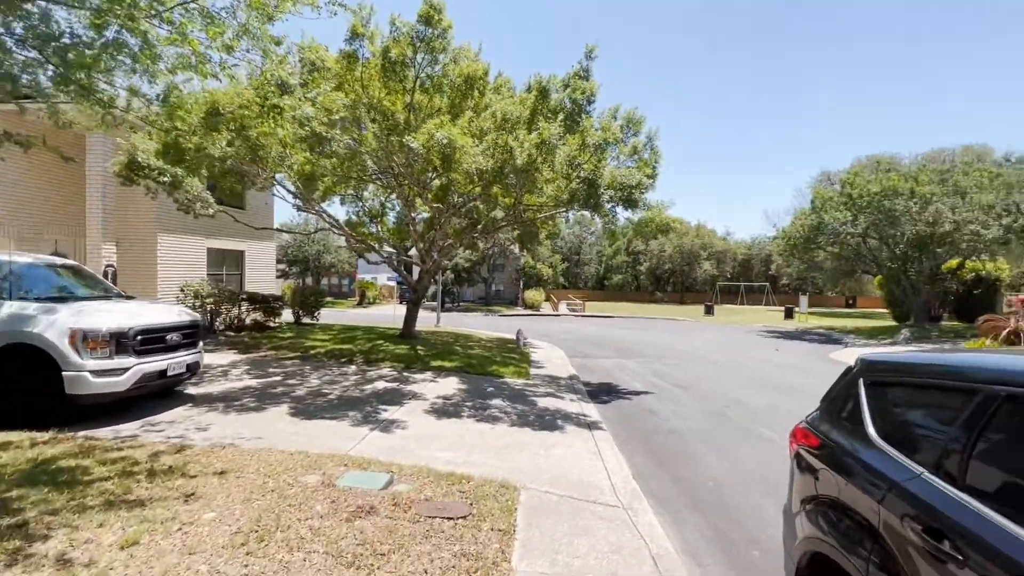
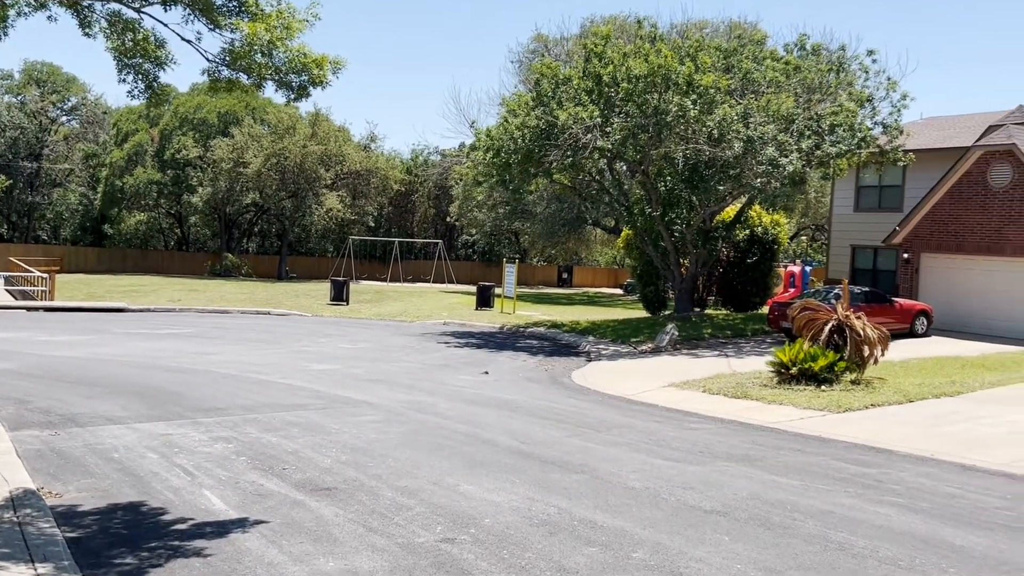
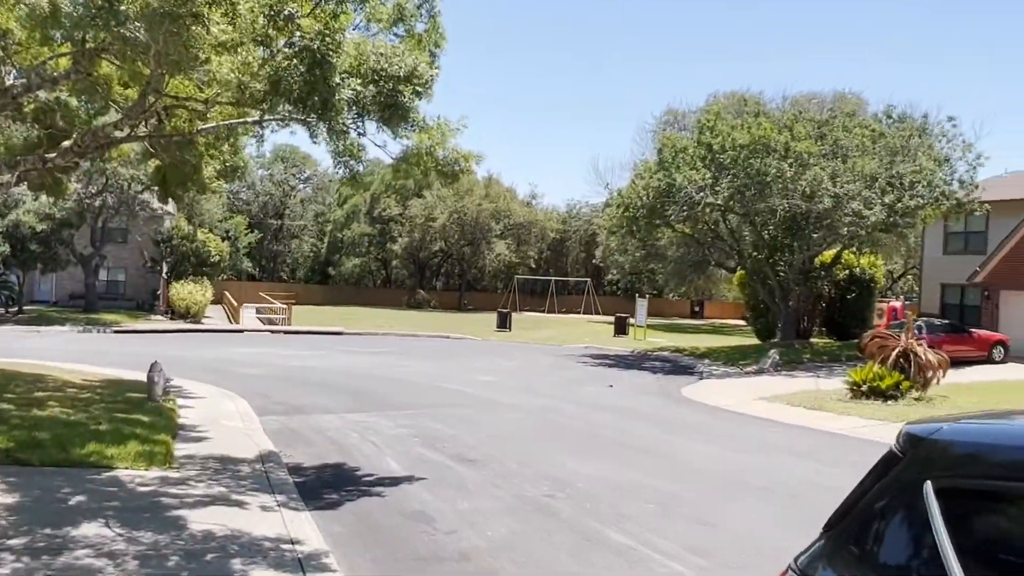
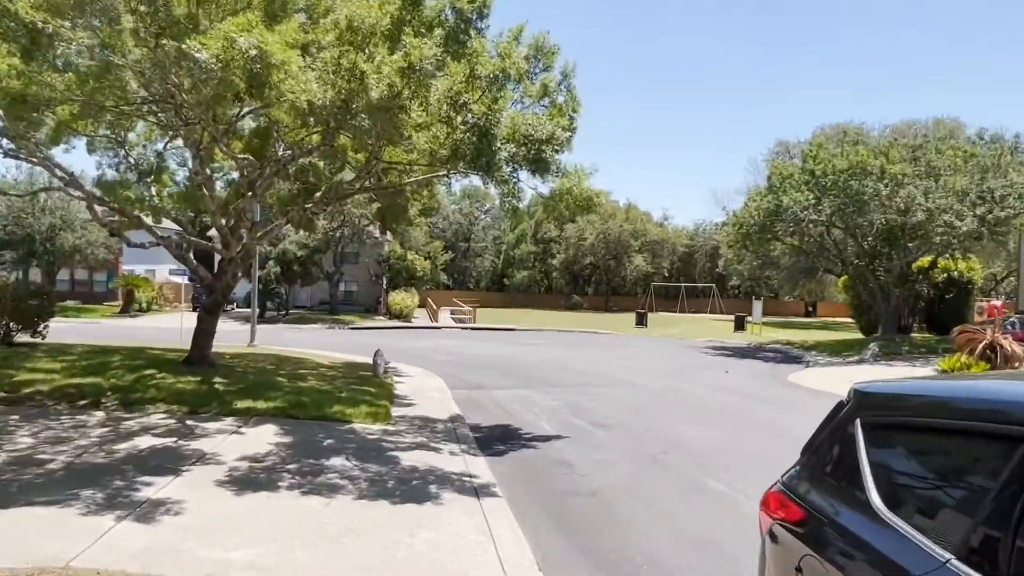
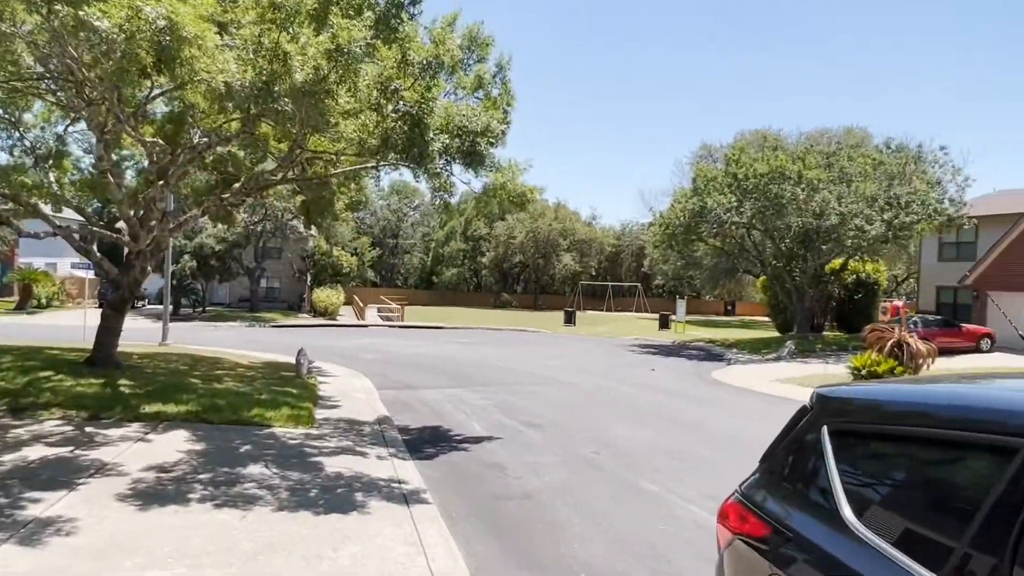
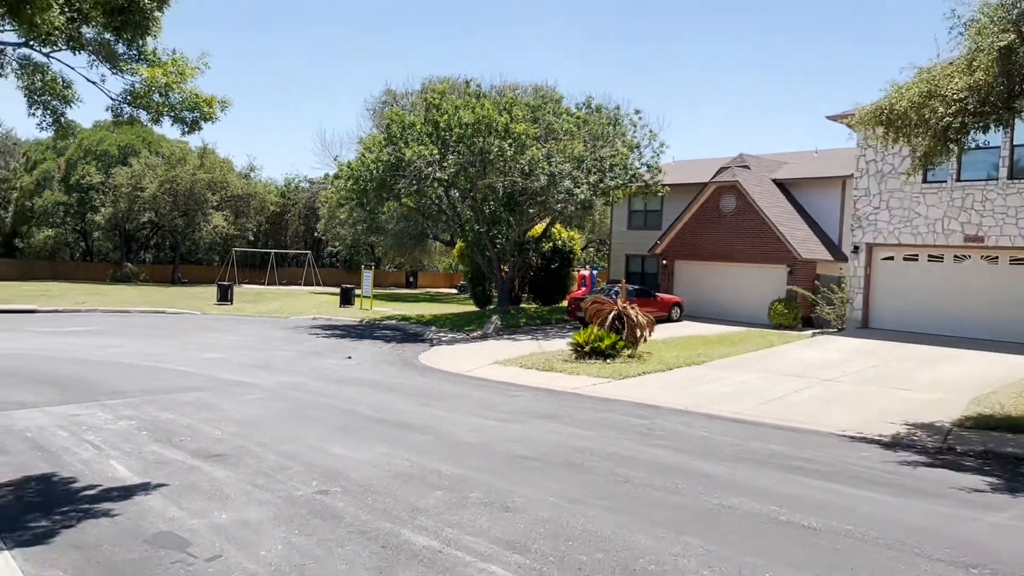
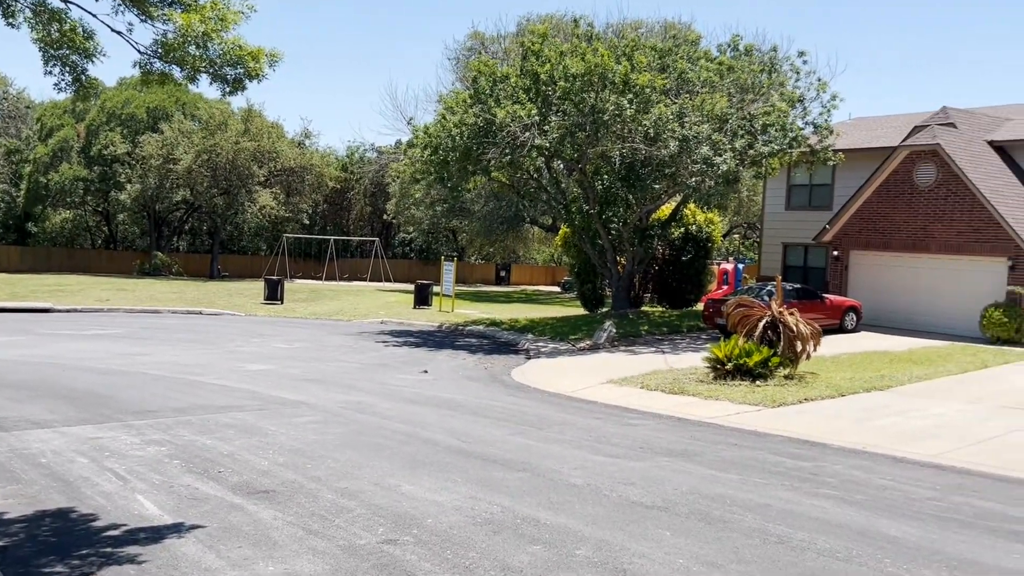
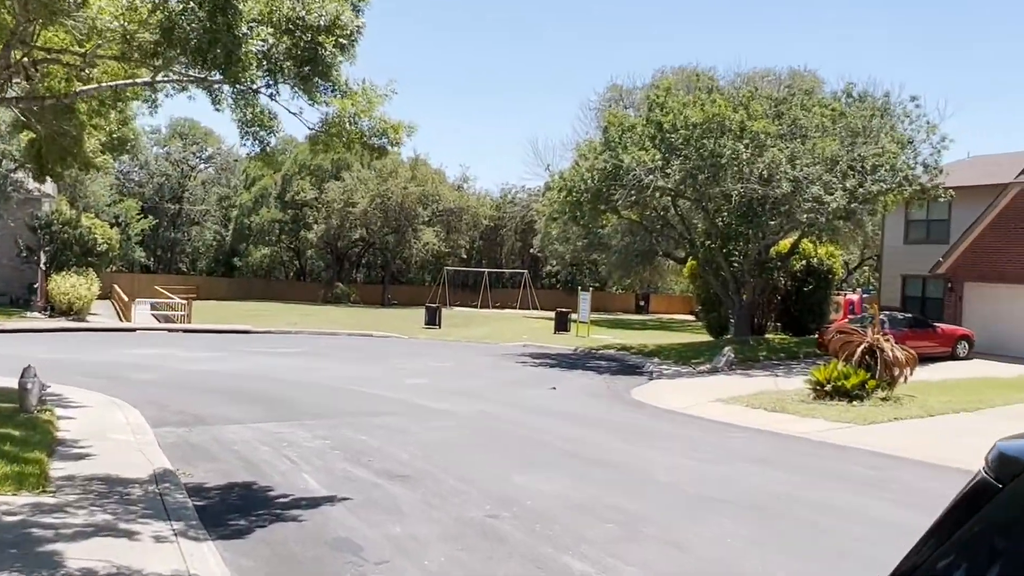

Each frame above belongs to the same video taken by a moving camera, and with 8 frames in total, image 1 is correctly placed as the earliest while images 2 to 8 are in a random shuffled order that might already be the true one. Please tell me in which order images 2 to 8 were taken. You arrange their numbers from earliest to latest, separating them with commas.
4, 5, 3, 8, 2, 7, 6
